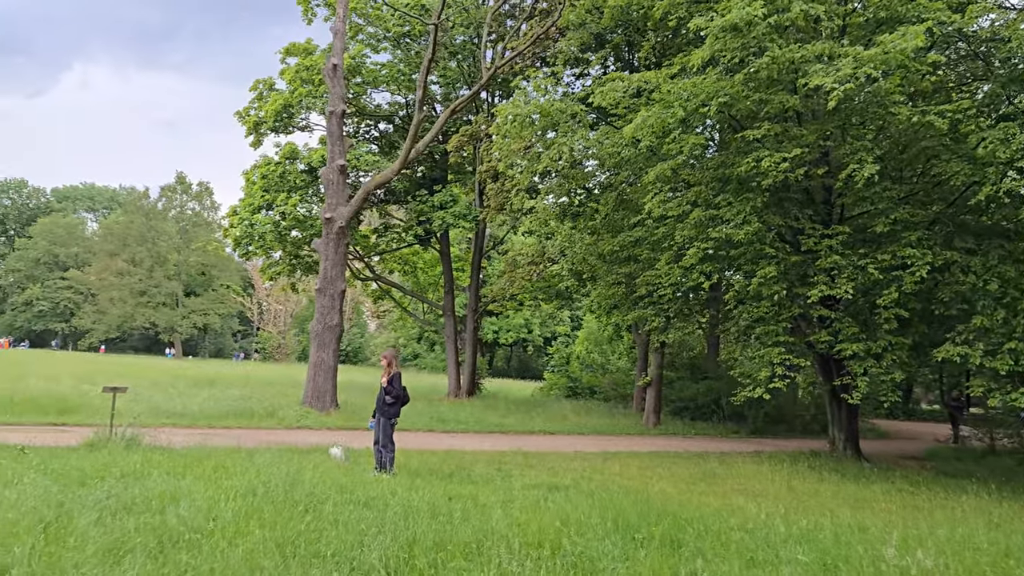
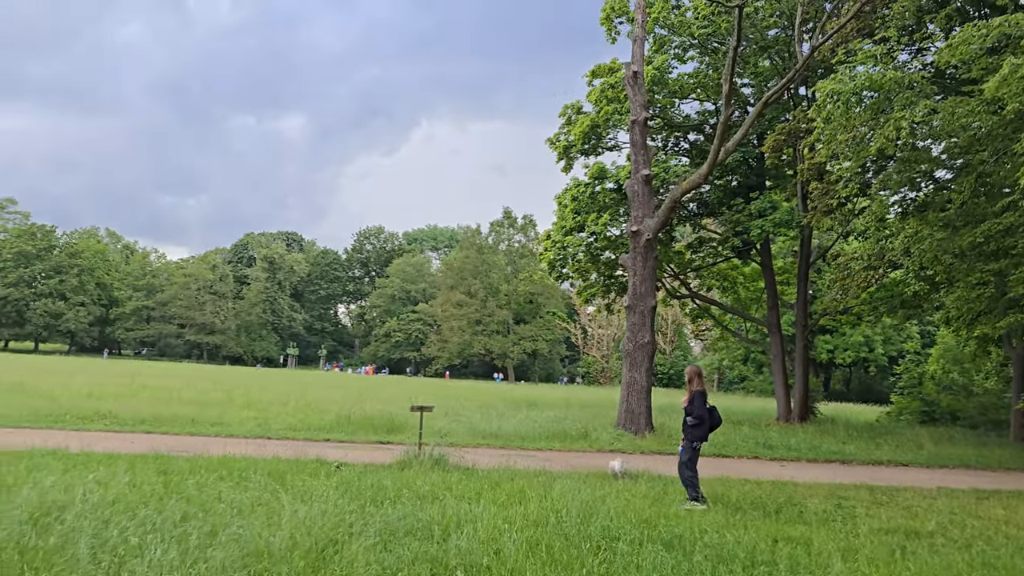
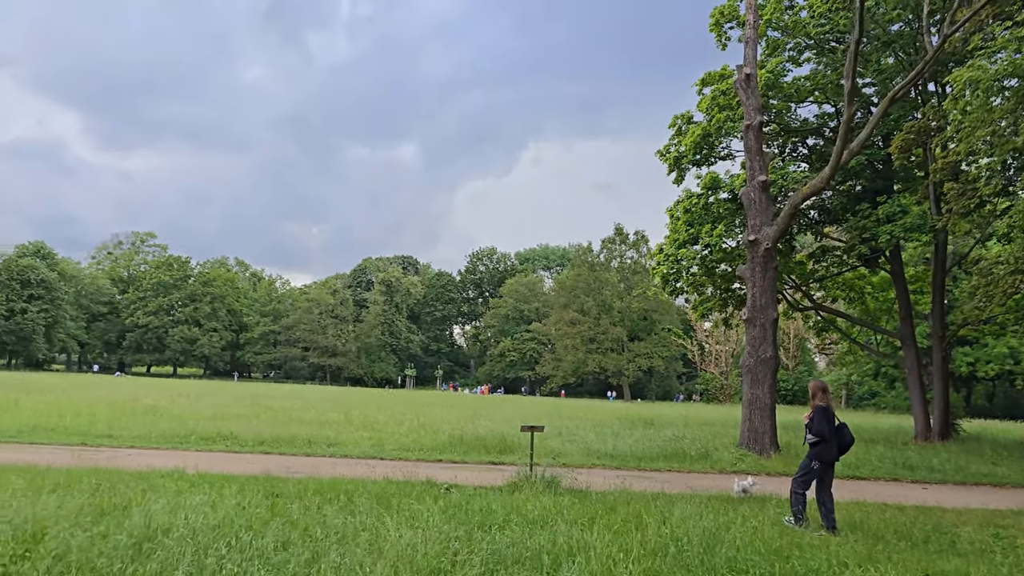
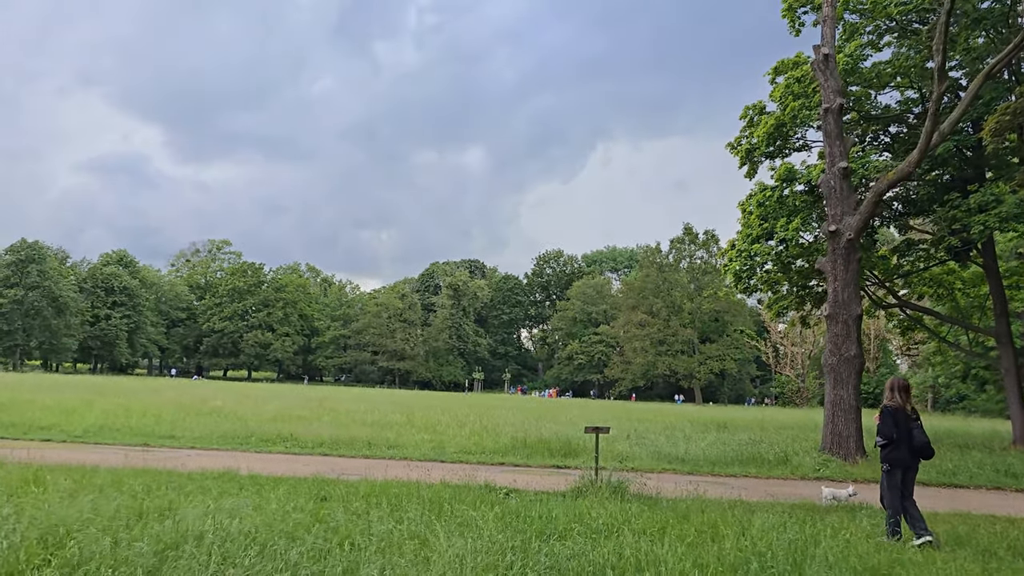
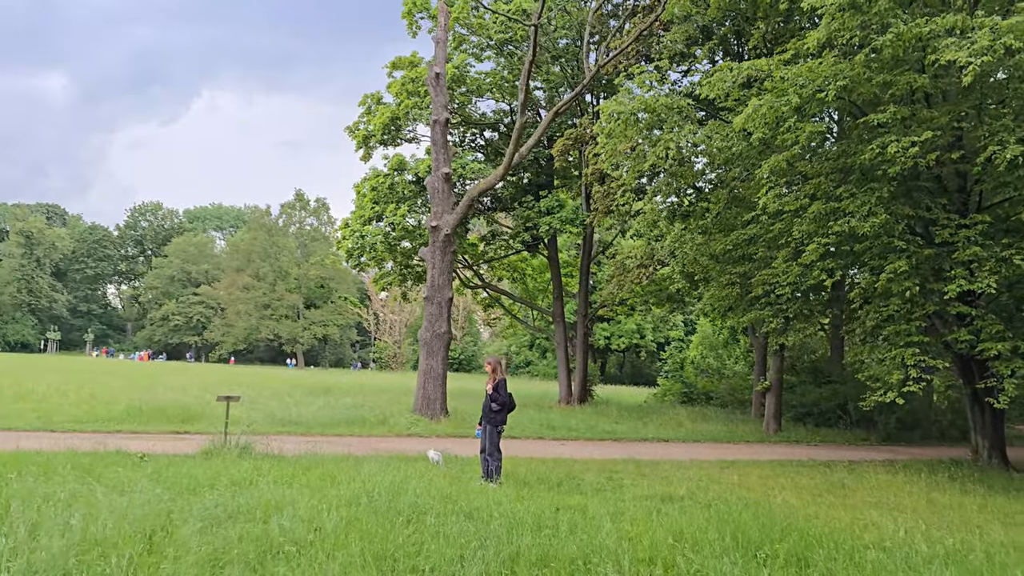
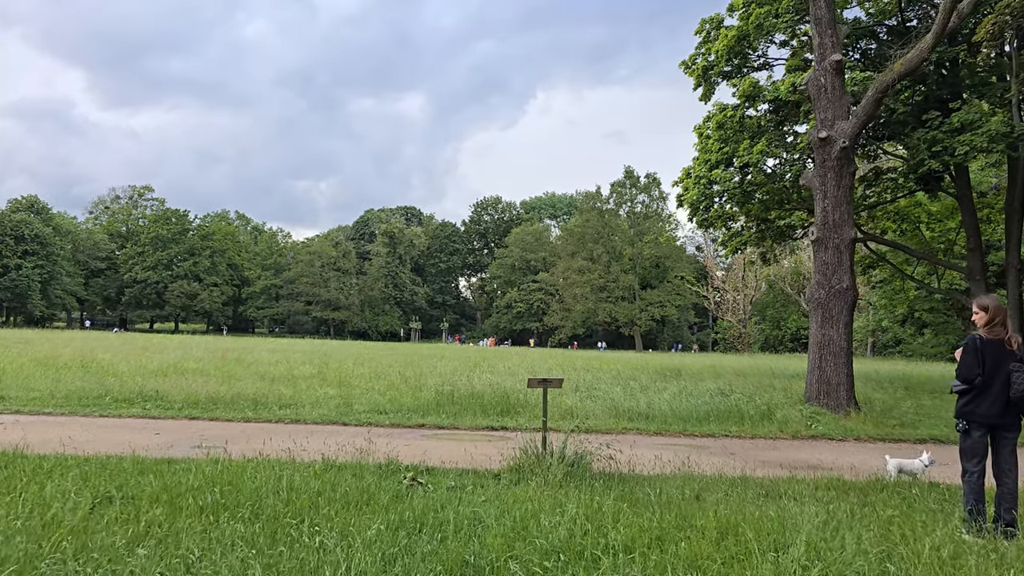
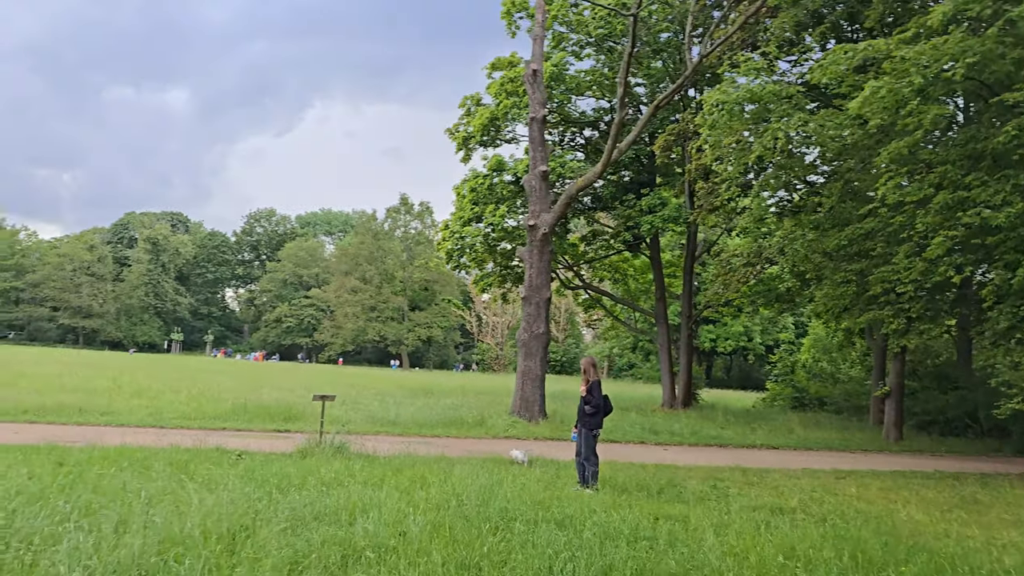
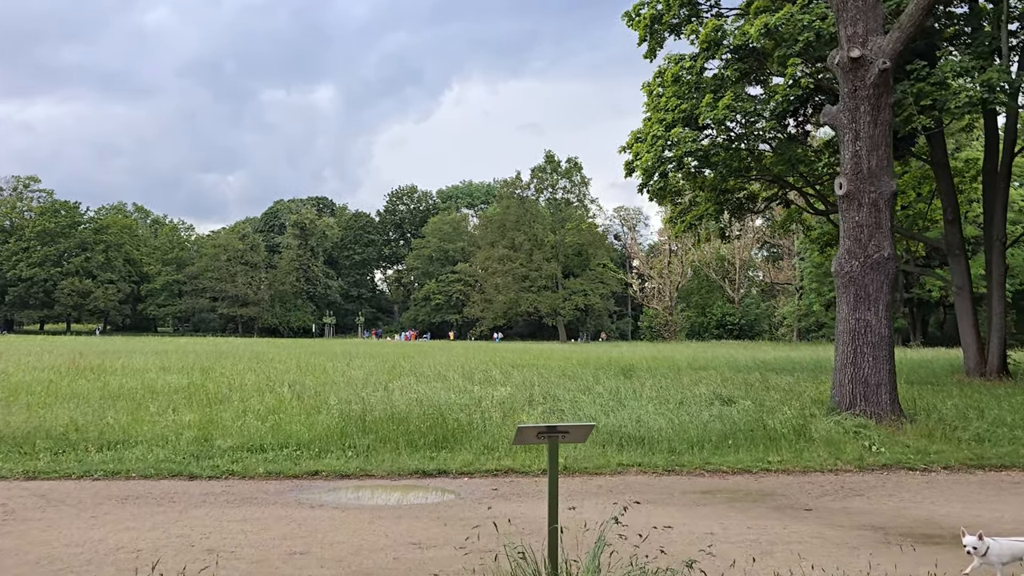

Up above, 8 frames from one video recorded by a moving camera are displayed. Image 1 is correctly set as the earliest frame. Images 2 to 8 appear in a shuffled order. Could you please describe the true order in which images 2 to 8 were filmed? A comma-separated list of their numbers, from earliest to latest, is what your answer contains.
5, 7, 2, 3, 4, 6, 8
